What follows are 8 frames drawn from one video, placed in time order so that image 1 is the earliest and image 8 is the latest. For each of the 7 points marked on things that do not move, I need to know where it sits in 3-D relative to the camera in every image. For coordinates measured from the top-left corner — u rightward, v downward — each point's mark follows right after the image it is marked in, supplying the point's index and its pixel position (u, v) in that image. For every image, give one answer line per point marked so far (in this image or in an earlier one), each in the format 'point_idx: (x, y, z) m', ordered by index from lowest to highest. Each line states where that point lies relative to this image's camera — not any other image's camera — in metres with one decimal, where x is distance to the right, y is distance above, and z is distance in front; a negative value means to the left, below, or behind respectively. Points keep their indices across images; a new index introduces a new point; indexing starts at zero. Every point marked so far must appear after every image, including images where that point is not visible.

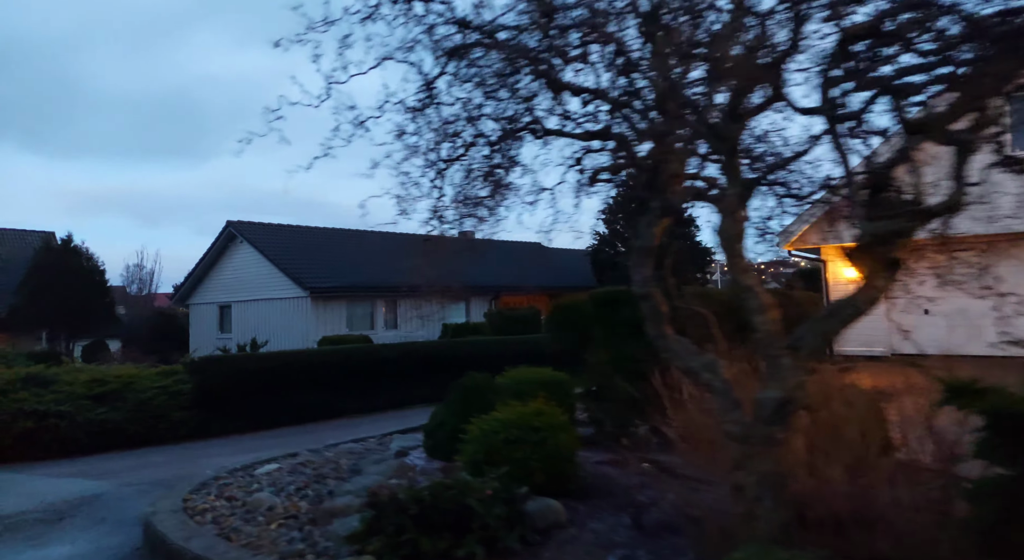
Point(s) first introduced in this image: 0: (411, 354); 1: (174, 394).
0: (-2.6, -1.8, +16.4) m
1: (-6.2, -2.1, +12.7) m
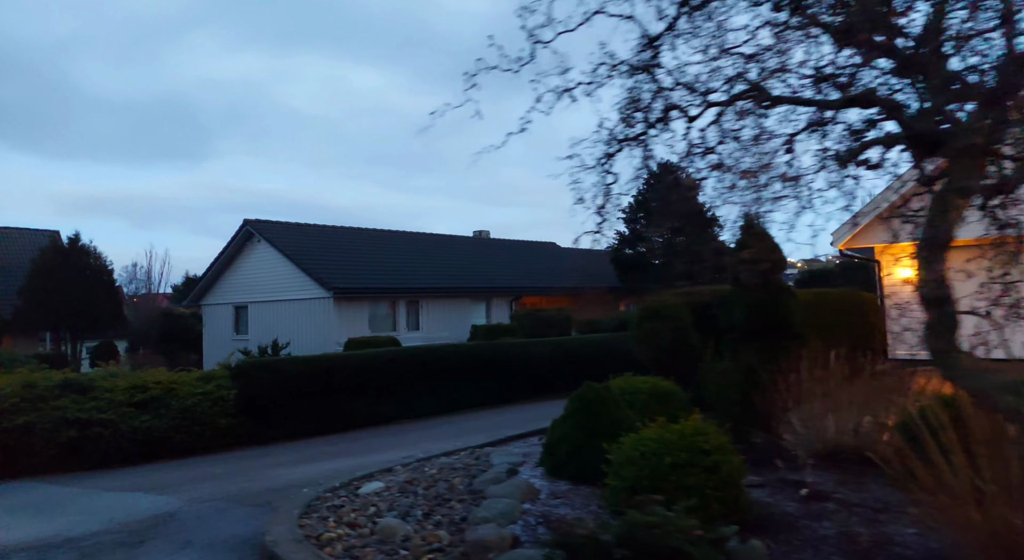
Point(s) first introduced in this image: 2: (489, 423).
0: (-1.6, -1.8, +15.8) m
1: (-5.1, -2.1, +12.2) m
2: (-0.5, -2.9, +13.4) m
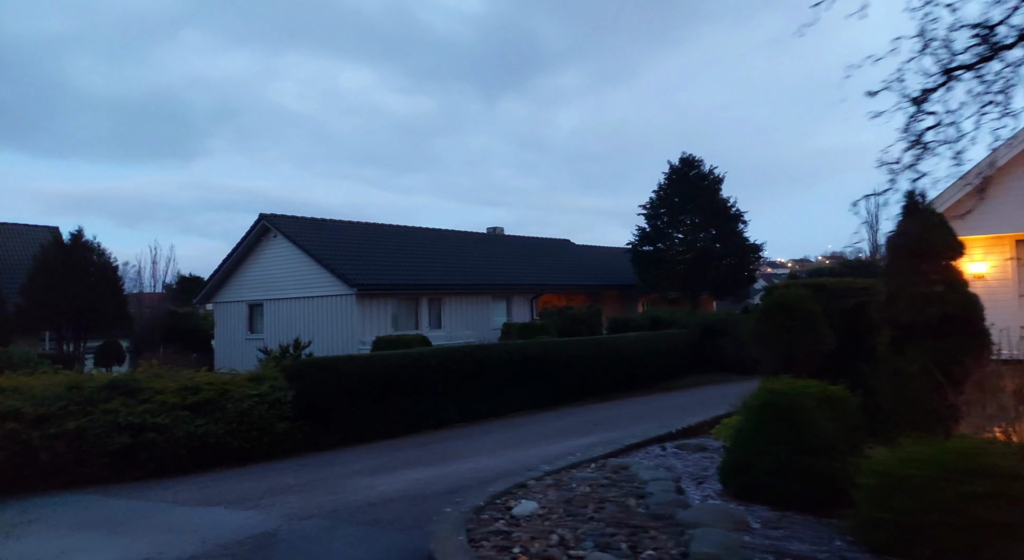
0: (-0.4, -1.7, +15.1) m
1: (-3.9, -2.0, +11.4) m
2: (+0.7, -2.8, +12.7) m
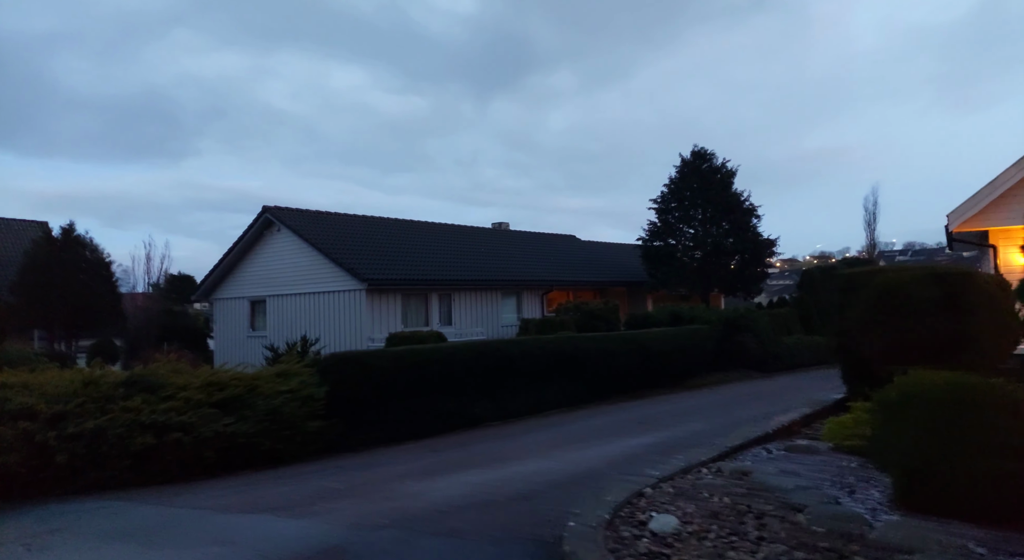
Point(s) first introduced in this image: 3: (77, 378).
0: (+0.3, -1.5, +14.3) m
1: (-3.2, -1.8, +10.6) m
2: (+1.5, -2.6, +12.0) m
3: (-6.0, -1.4, +9.5) m
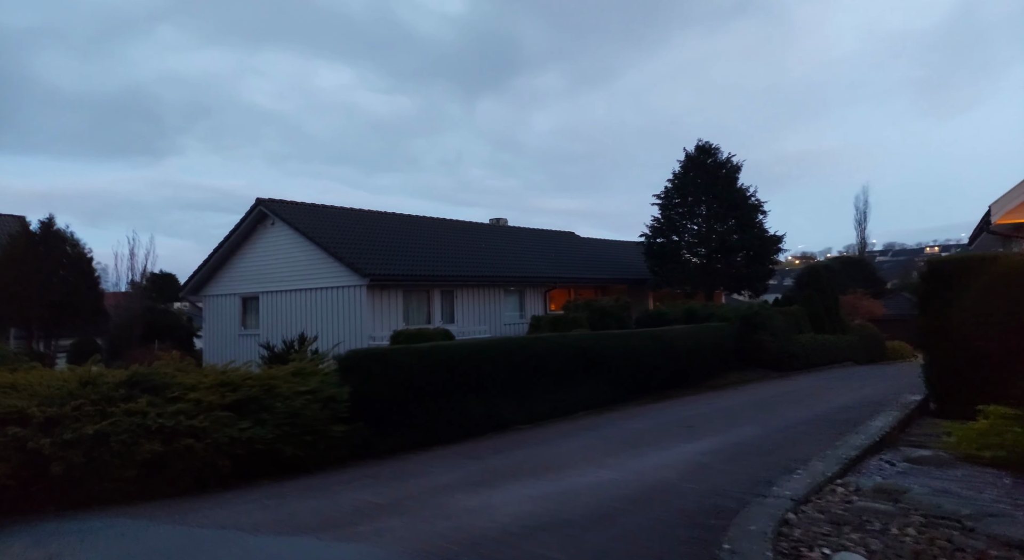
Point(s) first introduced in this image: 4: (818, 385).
0: (+0.8, -1.4, +13.4) m
1: (-2.6, -1.7, +9.5) m
2: (+2.0, -2.5, +11.1) m
3: (-5.4, -1.2, +8.4) m
4: (+8.6, -3.0, +19.2) m
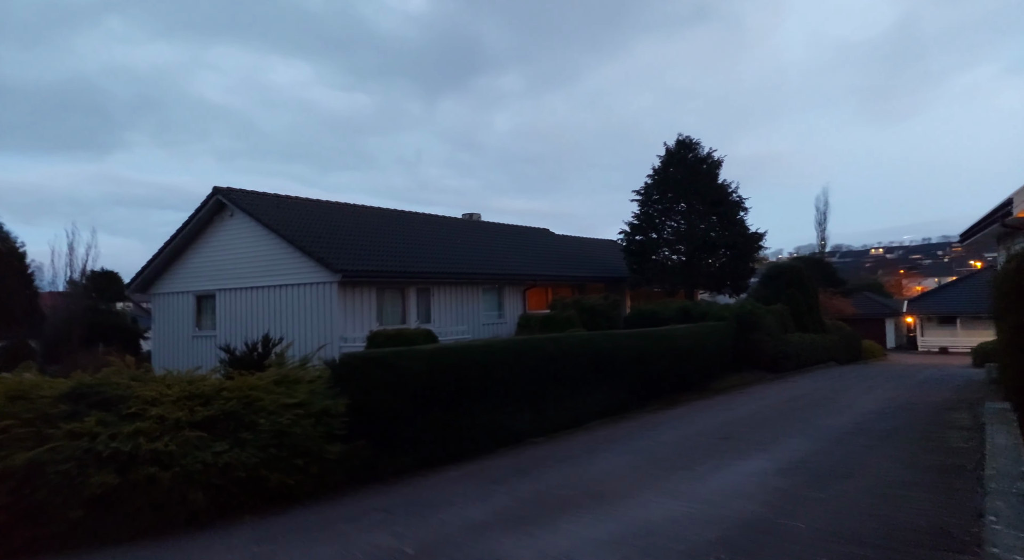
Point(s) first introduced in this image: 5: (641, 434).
0: (+1.0, -1.2, +12.0) m
1: (-2.2, -1.6, +7.9) m
2: (+2.3, -2.4, +9.7) m
3: (-4.9, -1.1, +6.6) m
4: (+8.3, -2.9, +18.2) m
5: (+2.1, -2.5, +11.0) m
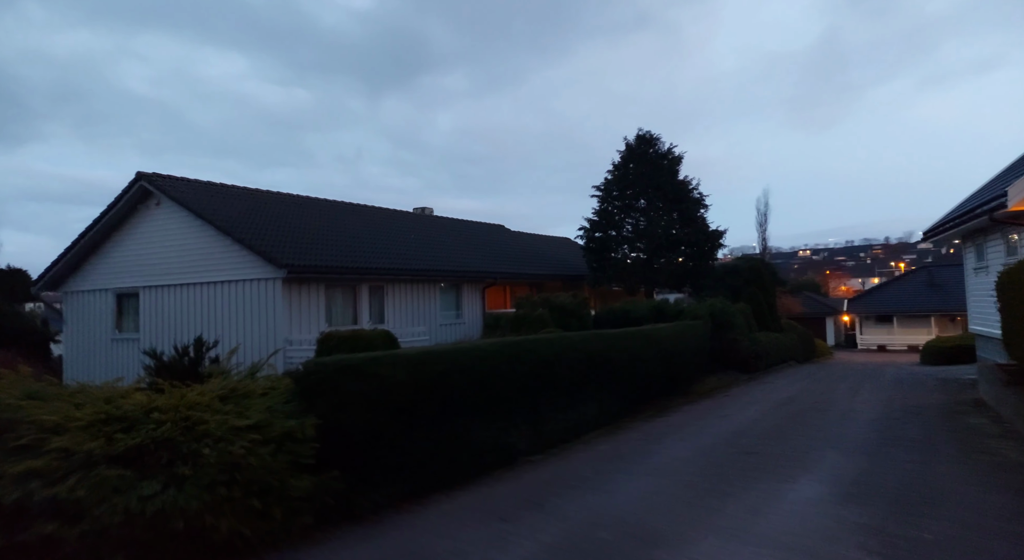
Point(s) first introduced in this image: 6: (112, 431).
0: (+0.7, -1.1, +10.5) m
1: (-2.0, -1.4, +6.2) m
2: (+2.3, -2.3, +8.4) m
3: (-4.6, -0.9, +4.6) m
4: (+7.5, -2.8, +17.4) m
5: (+1.9, -2.4, +9.6) m
6: (-3.1, -1.2, +5.4) m
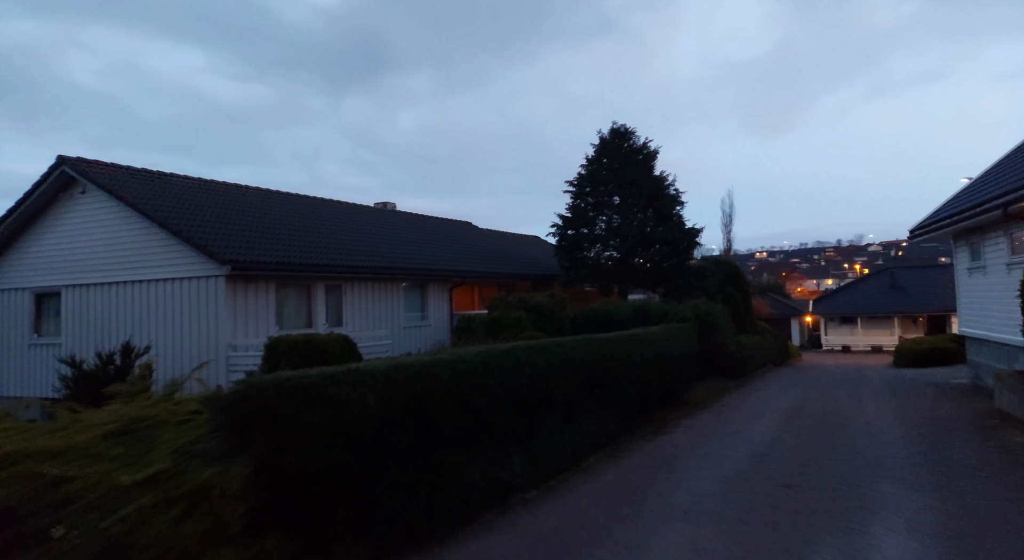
0: (+0.5, -1.1, +8.8) m
1: (-2.0, -1.4, +4.3) m
2: (+2.2, -2.2, +6.8) m
3: (-4.5, -0.9, +2.6) m
4: (+6.9, -2.8, +16.1) m
5: (+1.8, -2.3, +8.0) m
6: (-3.0, -1.1, +3.5) m
